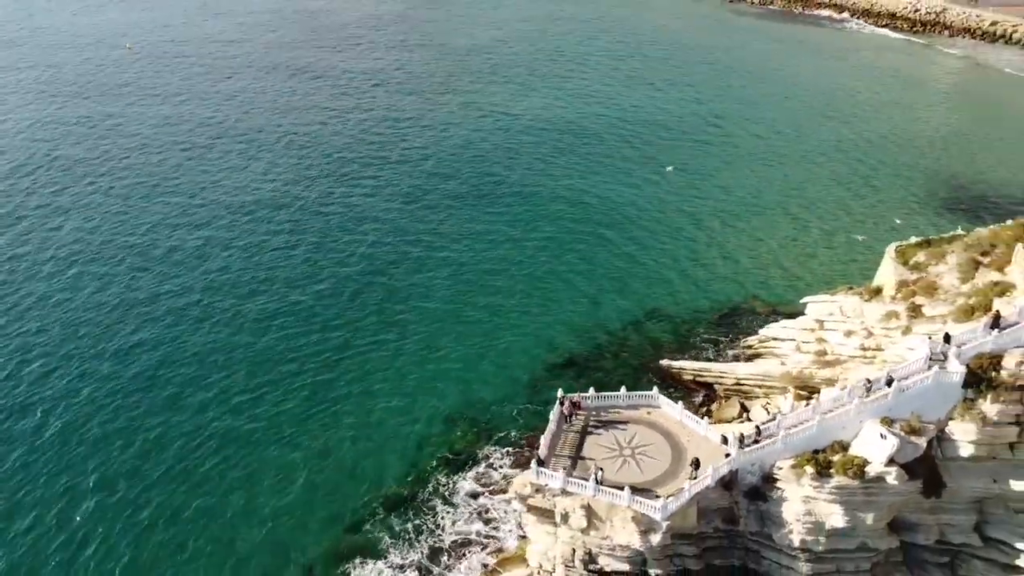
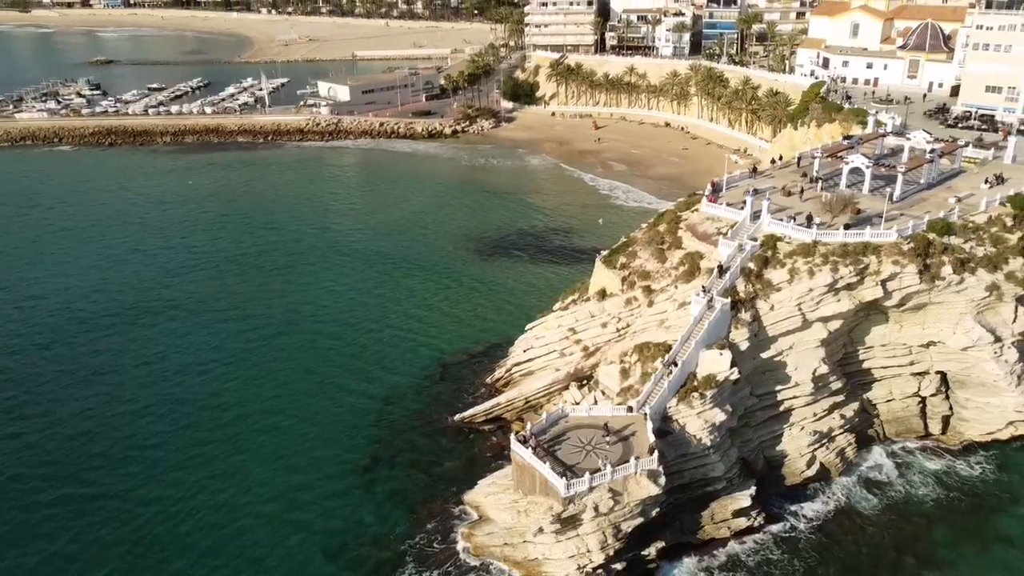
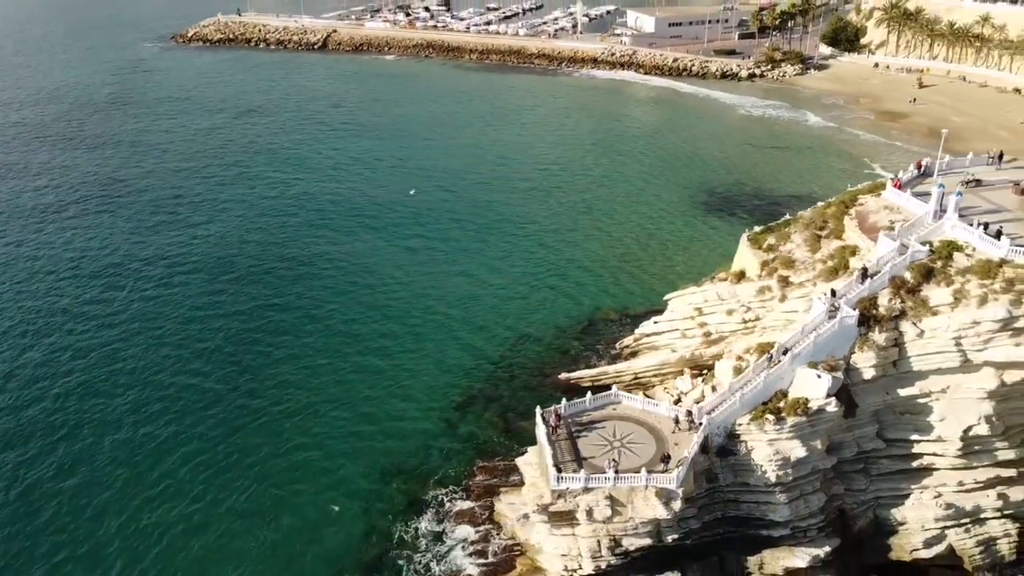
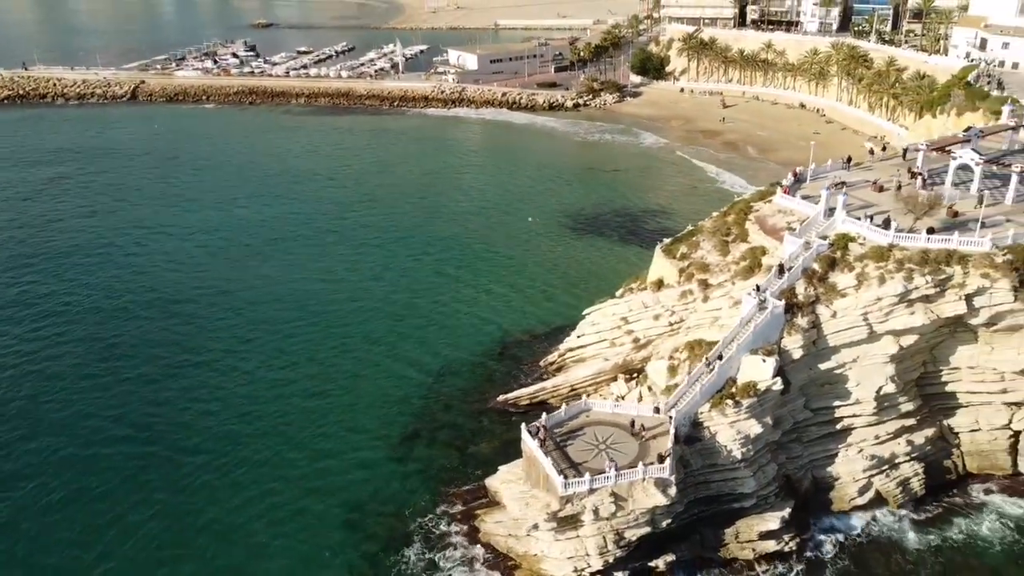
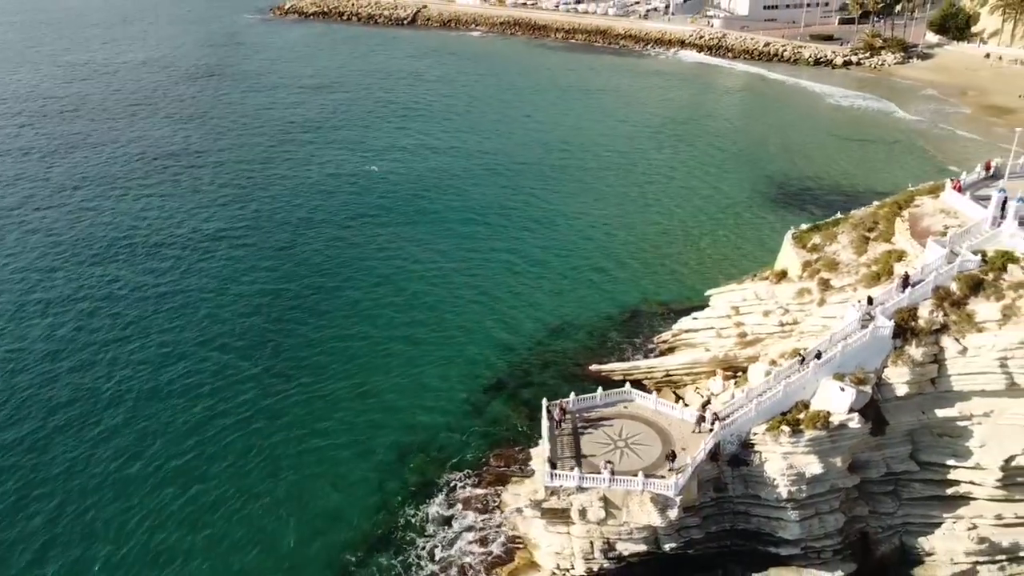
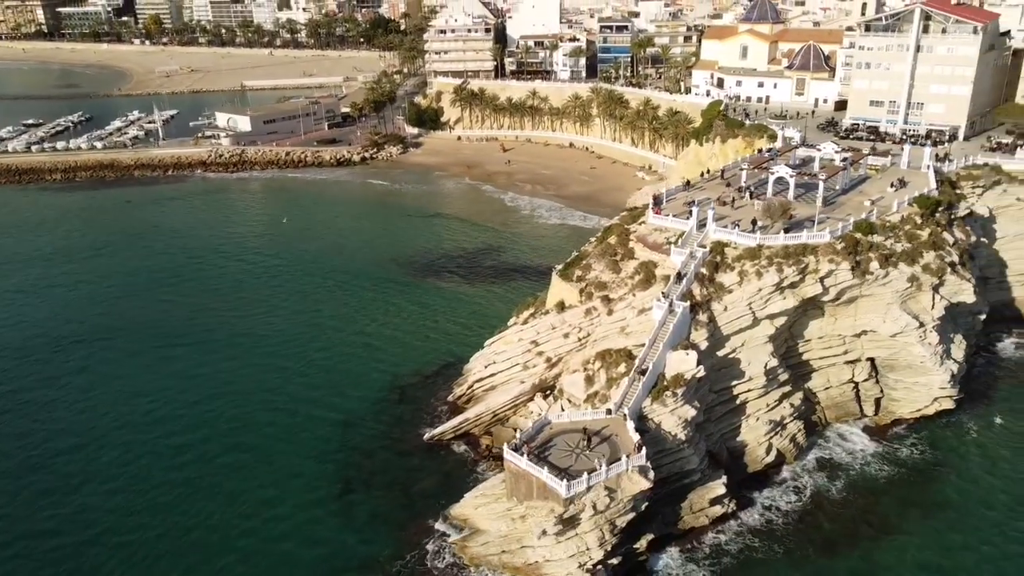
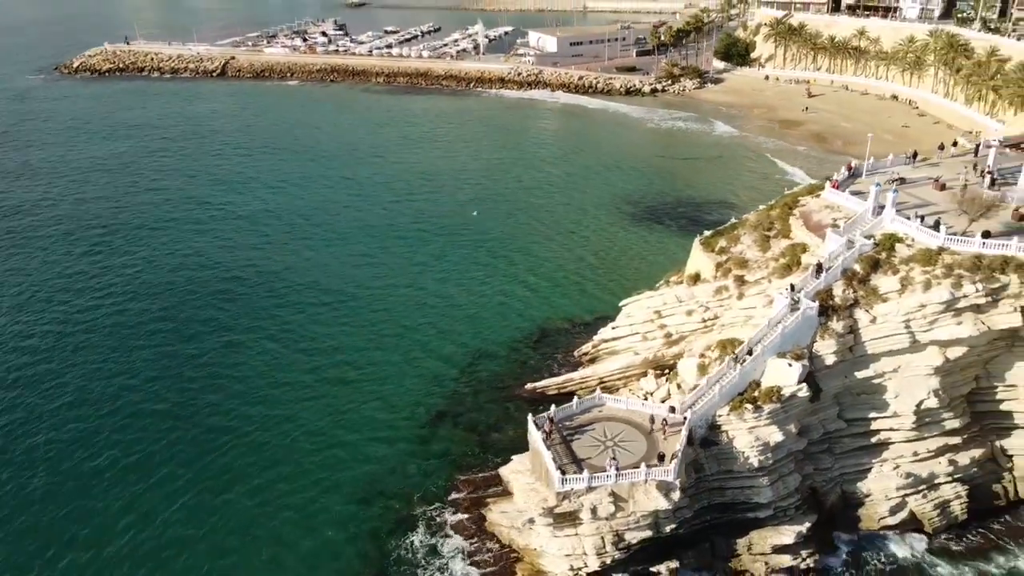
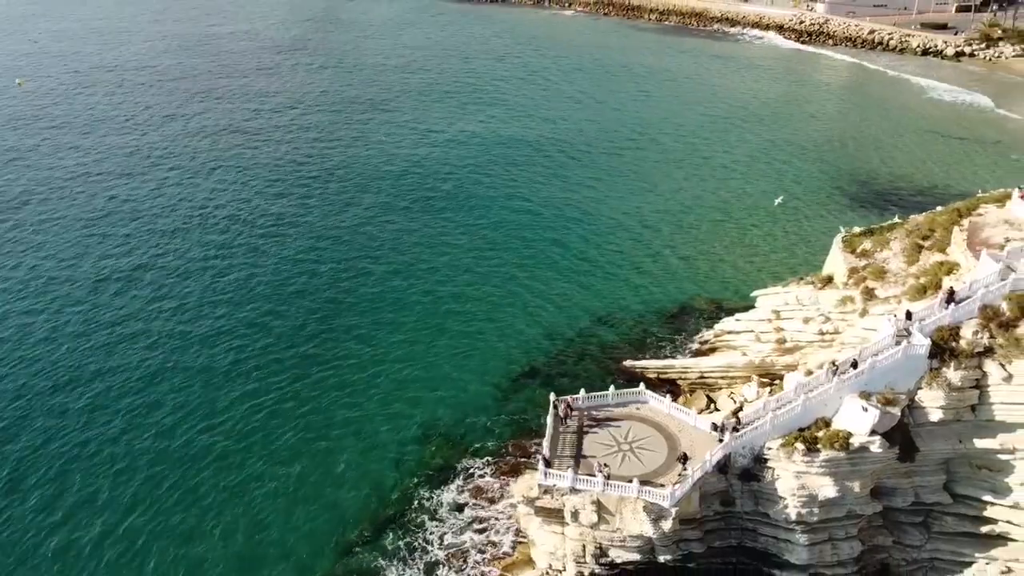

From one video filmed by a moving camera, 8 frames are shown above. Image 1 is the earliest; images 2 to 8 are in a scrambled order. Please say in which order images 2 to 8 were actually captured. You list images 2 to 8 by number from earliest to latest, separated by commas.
8, 5, 3, 7, 4, 2, 6
